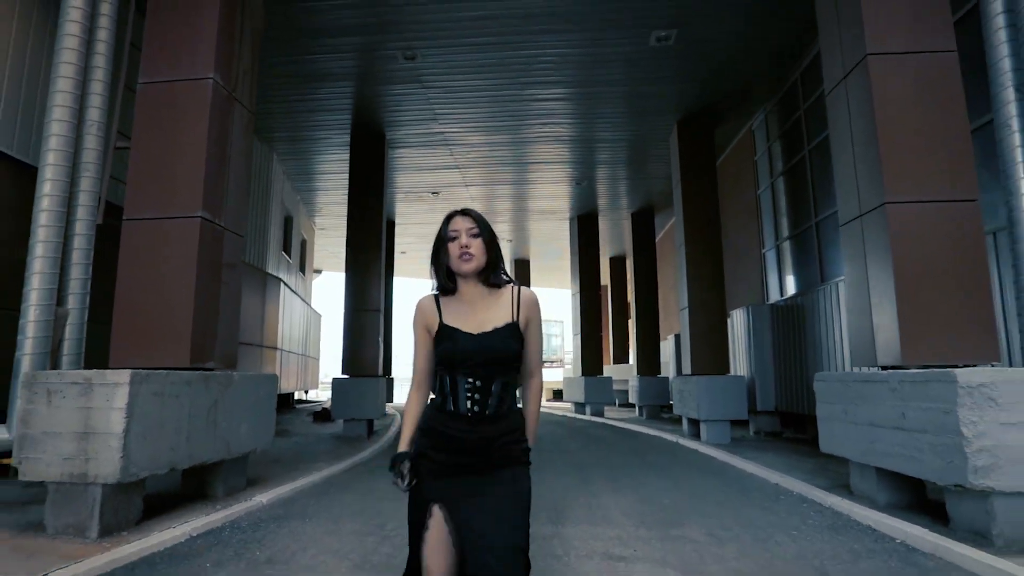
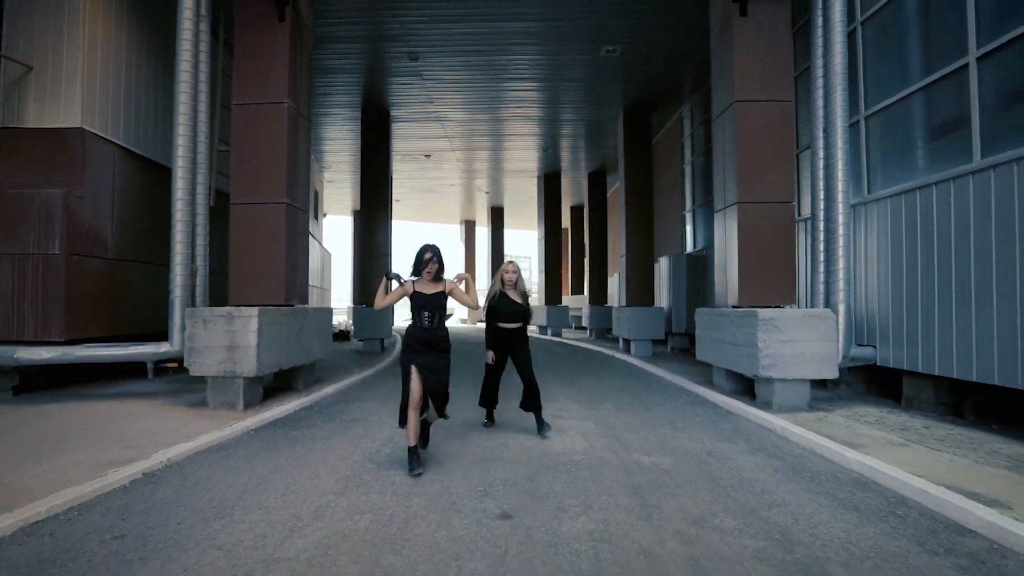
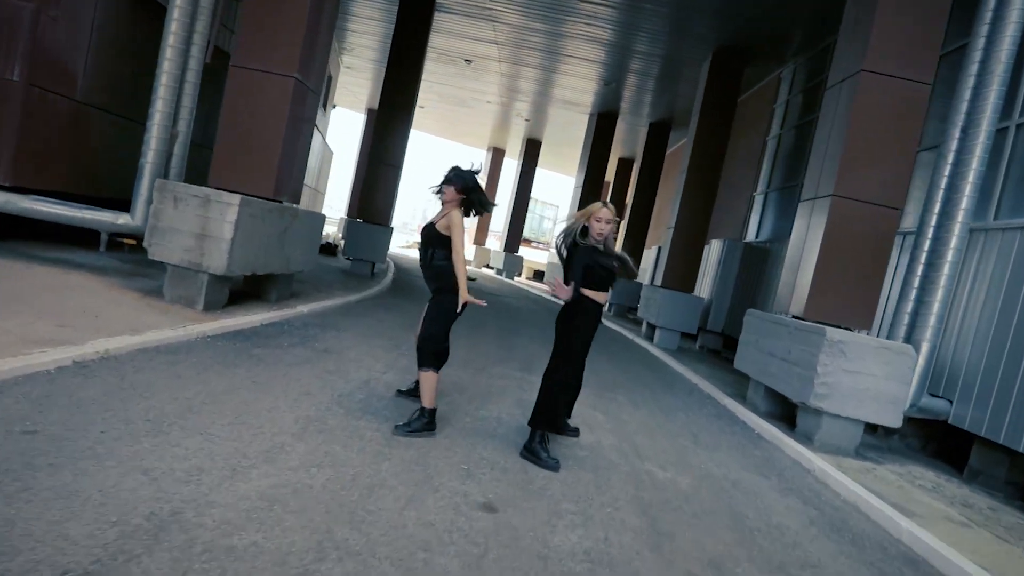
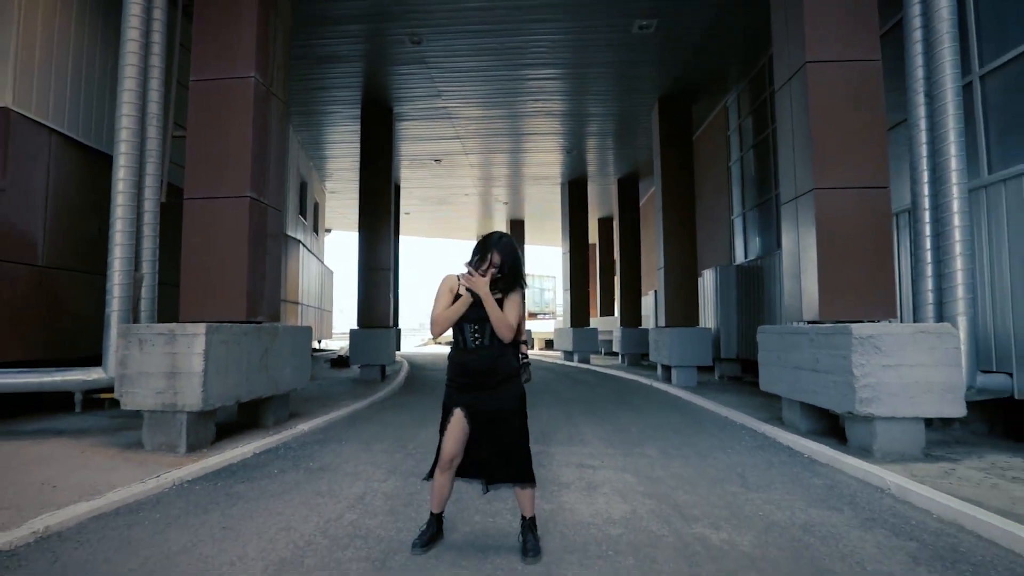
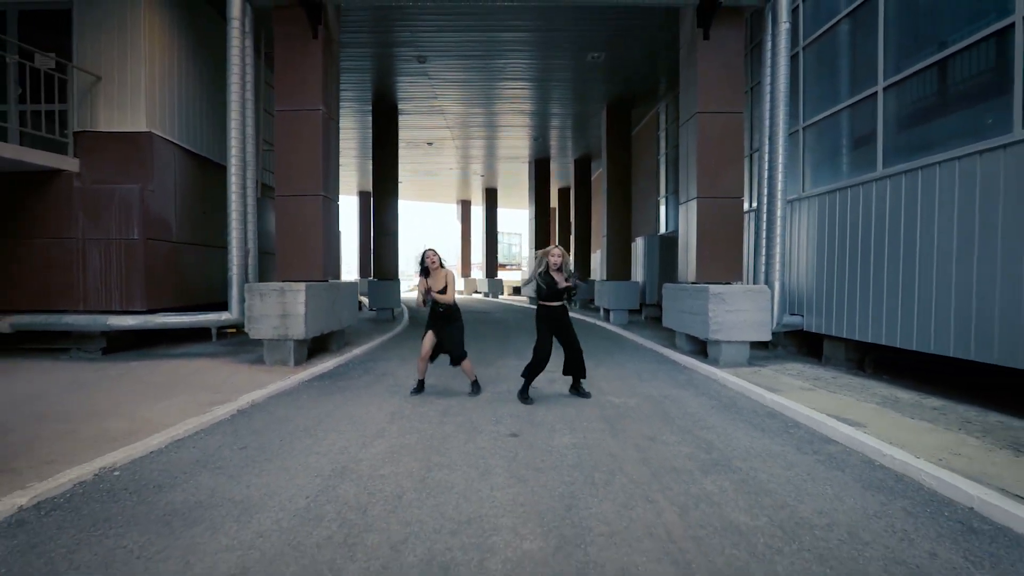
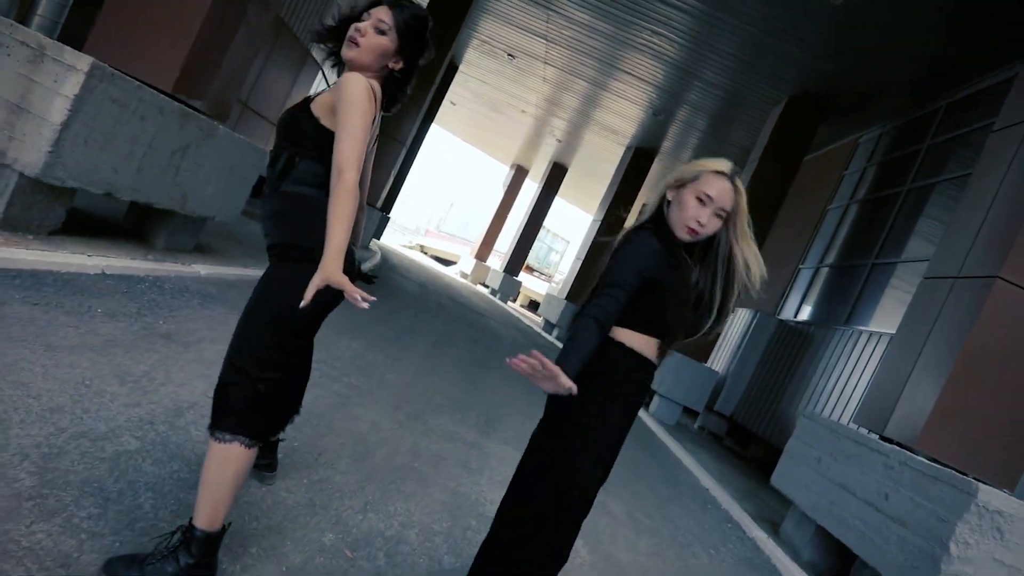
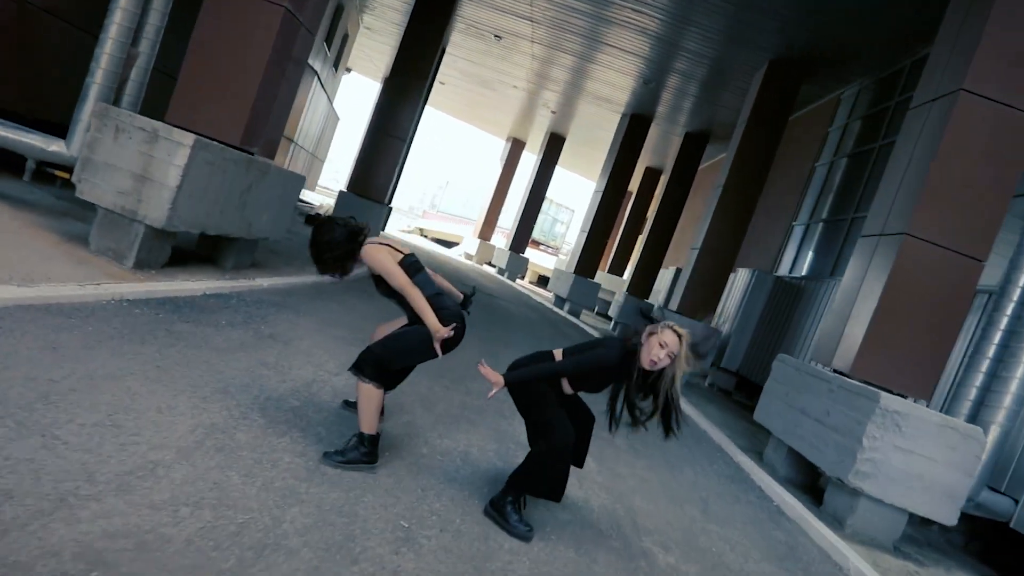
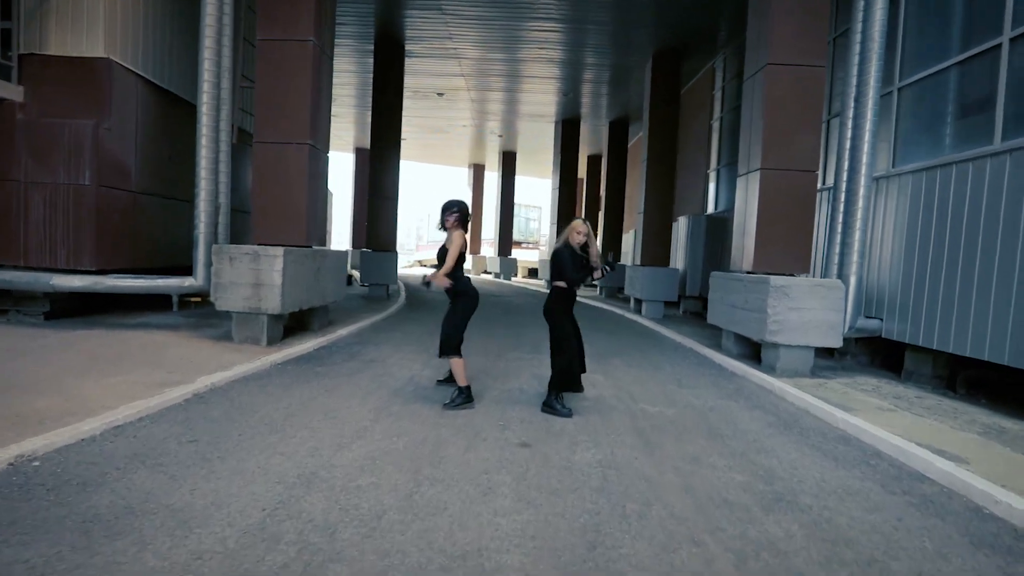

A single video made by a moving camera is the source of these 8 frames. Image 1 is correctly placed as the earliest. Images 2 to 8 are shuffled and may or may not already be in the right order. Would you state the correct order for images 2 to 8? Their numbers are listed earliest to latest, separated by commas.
4, 2, 5, 8, 3, 7, 6
